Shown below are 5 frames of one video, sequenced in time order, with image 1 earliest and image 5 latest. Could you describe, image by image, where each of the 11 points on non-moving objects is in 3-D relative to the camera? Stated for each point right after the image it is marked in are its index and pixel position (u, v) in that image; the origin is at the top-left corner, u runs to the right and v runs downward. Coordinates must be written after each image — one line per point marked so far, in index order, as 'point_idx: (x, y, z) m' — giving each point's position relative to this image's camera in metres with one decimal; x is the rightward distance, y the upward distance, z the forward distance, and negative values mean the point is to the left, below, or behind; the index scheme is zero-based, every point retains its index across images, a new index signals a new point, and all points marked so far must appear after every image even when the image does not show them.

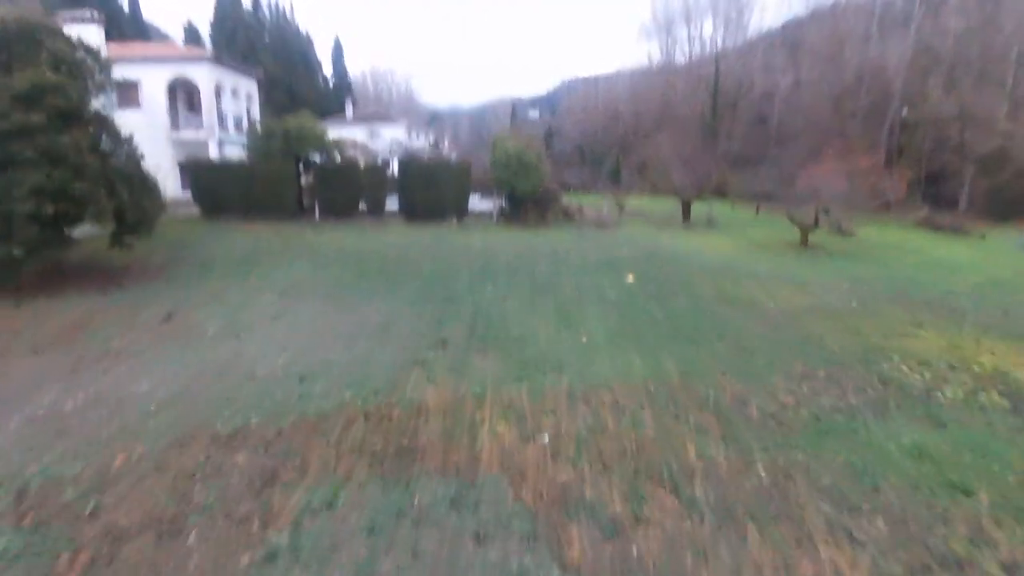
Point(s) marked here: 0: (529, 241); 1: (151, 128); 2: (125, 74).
0: (+0.4, +1.2, +16.4) m
1: (-11.3, +5.0, +19.1) m
2: (-11.7, +6.5, +18.6) m
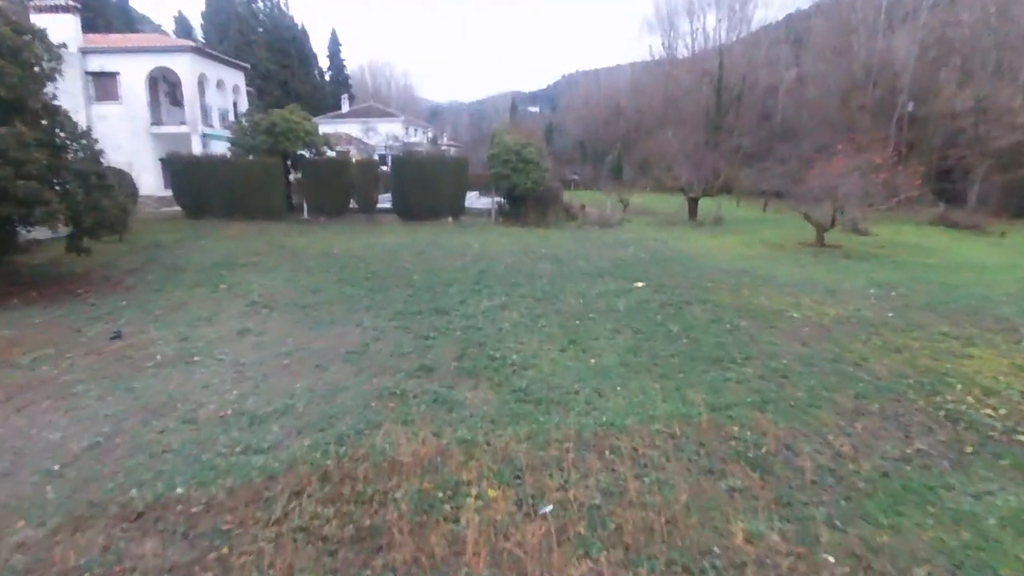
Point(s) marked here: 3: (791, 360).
0: (+0.4, +1.2, +15.4) m
1: (-11.3, +4.9, +18.1) m
2: (-11.8, +6.4, +17.7) m
3: (+2.8, -0.7, +6.1) m
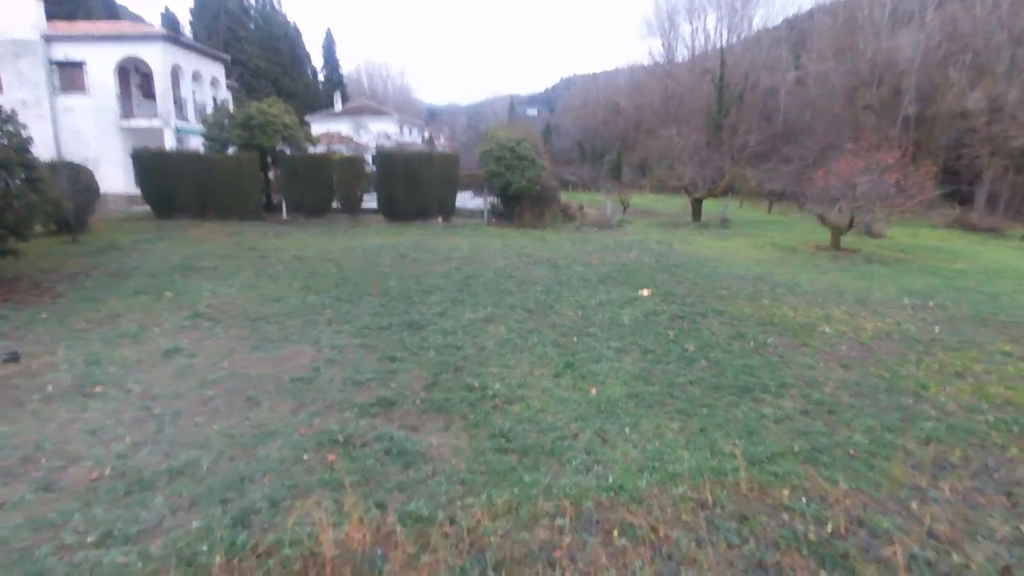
0: (+0.2, +1.0, +14.3) m
1: (-11.4, +4.8, +17.0) m
2: (-11.9, +6.3, +16.5) m
3: (+2.6, -0.8, +5.0) m
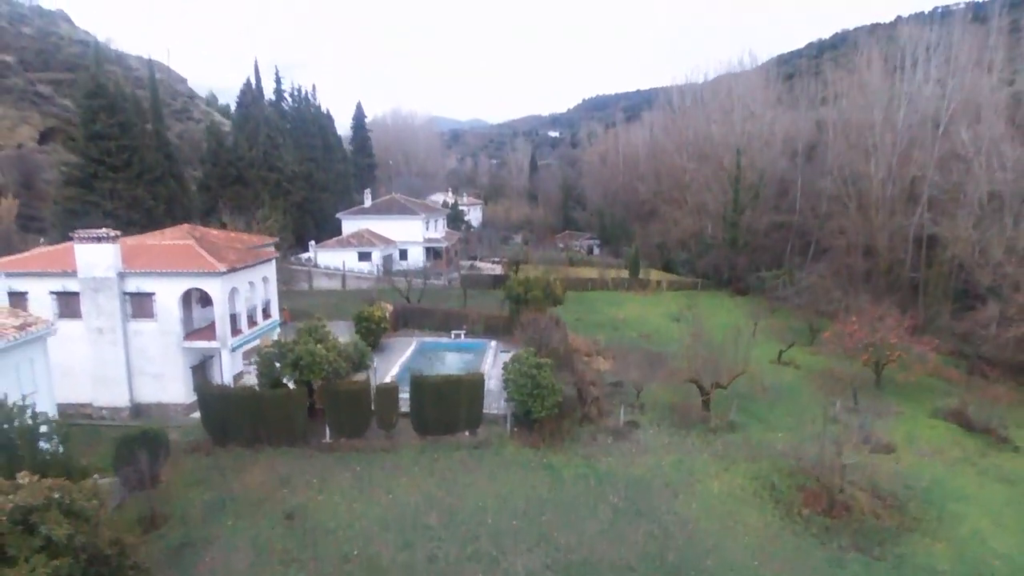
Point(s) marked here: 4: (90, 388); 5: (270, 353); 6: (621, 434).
0: (+0.8, -5.4, +15.9) m
1: (-10.8, -1.5, +19.0) m
2: (-11.2, 0.0, +18.6) m
3: (+2.8, -7.1, +6.5) m
4: (-13.0, -3.1, +18.9) m
5: (-7.1, -1.9, +18.1) m
6: (+3.5, -4.7, +19.7) m
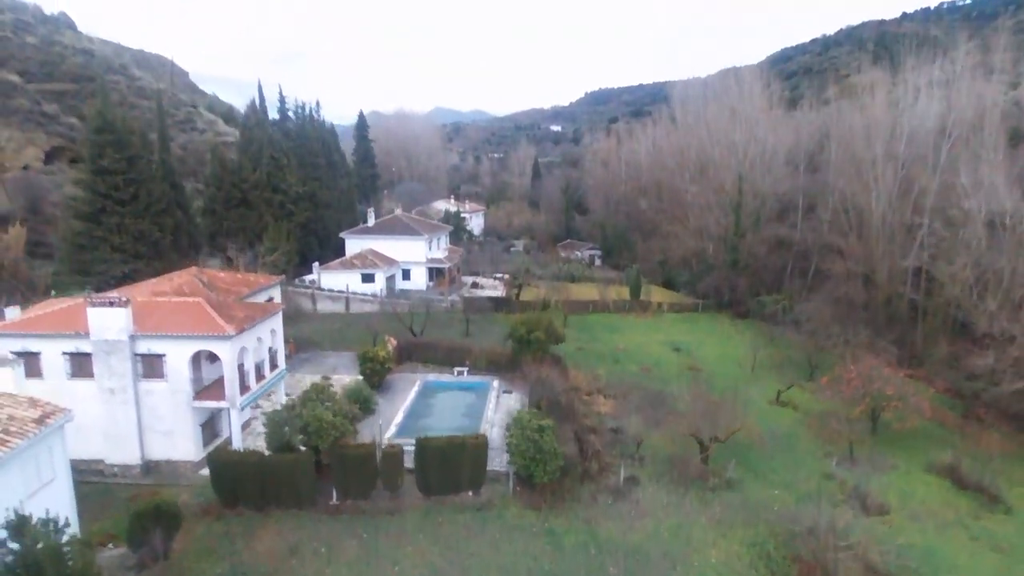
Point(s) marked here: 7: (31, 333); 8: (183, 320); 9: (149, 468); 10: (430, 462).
0: (+0.8, -7.4, +16.3) m
1: (-10.7, -3.4, +19.4) m
2: (-11.1, -1.9, +18.9) m
3: (+2.9, -9.3, +6.9) m
4: (-13.0, -5.0, +19.4) m
5: (-7.0, -3.8, +18.5) m
6: (+3.6, -6.7, +20.1) m
7: (-14.8, -1.4, +18.8) m
8: (-10.4, -1.0, +19.4) m
9: (-11.6, -5.7, +19.6) m
10: (-2.5, -5.3, +19.0) m
